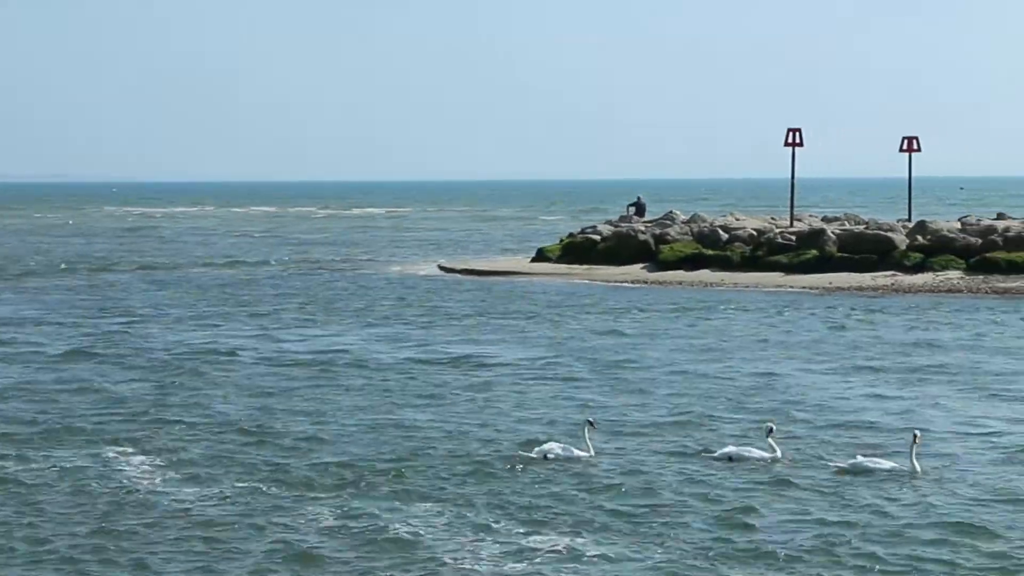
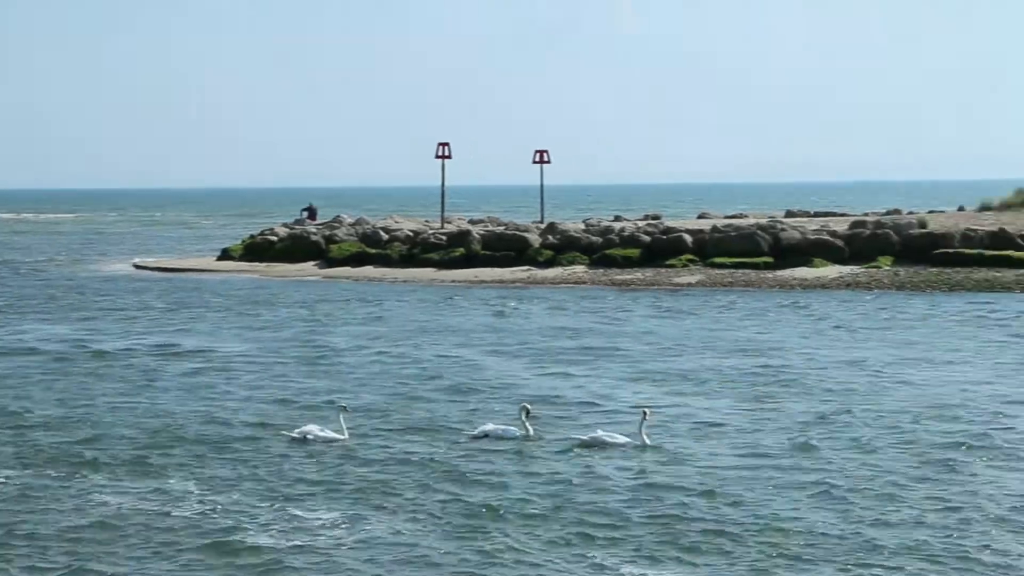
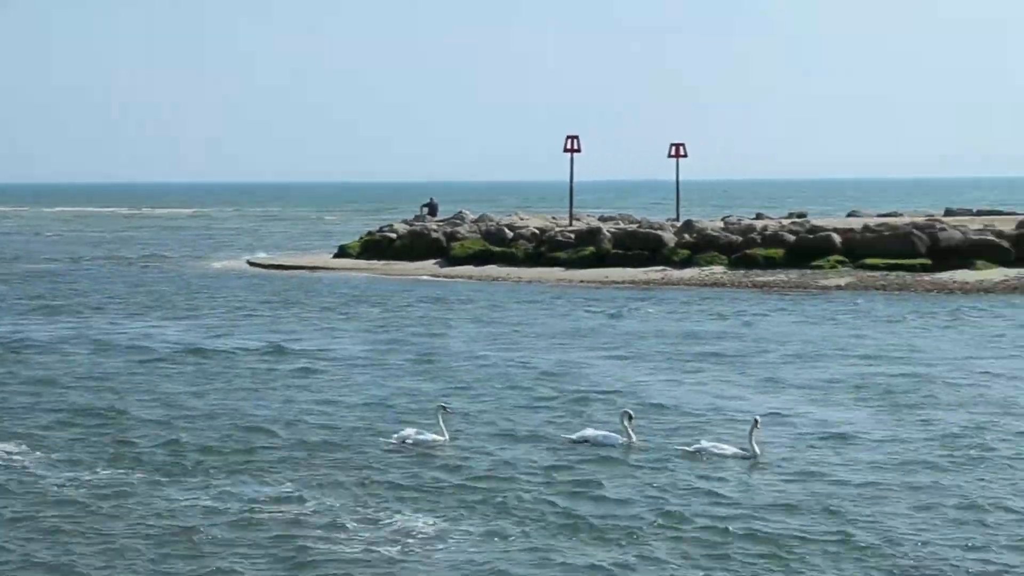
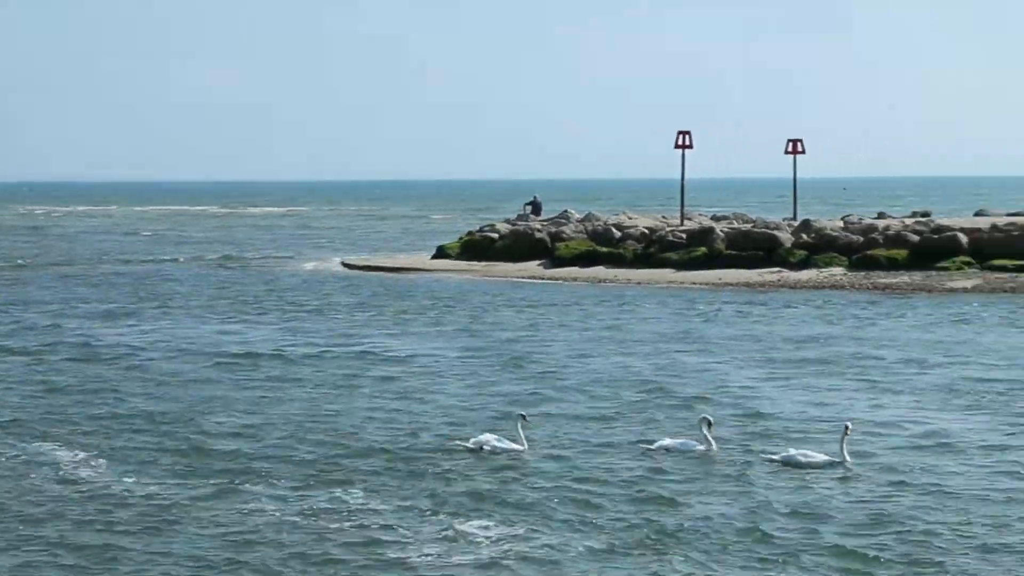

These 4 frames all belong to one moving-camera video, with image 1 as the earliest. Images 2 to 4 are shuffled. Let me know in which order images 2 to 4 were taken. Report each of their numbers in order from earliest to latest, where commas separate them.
4, 3, 2
